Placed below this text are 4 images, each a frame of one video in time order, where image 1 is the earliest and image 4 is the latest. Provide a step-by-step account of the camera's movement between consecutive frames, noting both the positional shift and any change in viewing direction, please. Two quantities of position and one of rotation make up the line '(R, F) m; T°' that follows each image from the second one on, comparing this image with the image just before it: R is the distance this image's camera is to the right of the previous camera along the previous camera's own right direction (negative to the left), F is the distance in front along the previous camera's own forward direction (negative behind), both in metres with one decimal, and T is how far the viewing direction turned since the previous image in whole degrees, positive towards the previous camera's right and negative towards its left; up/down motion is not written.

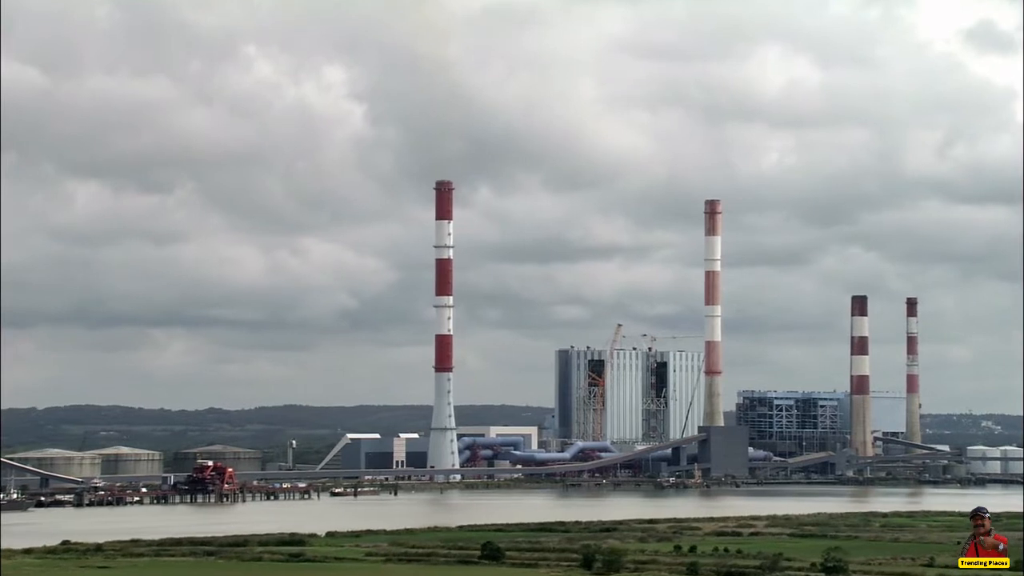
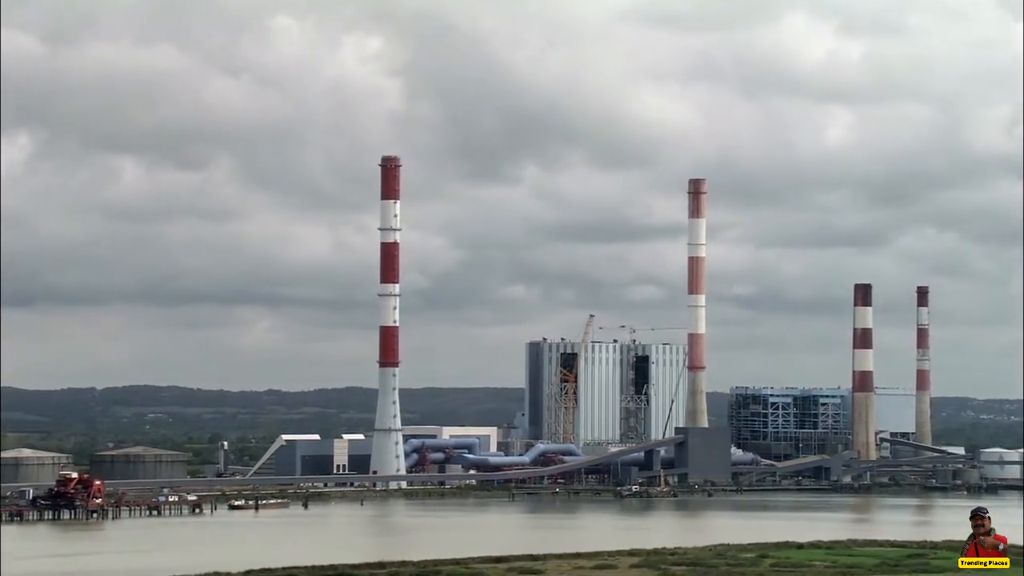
(+1.4, +1.5) m; -3°
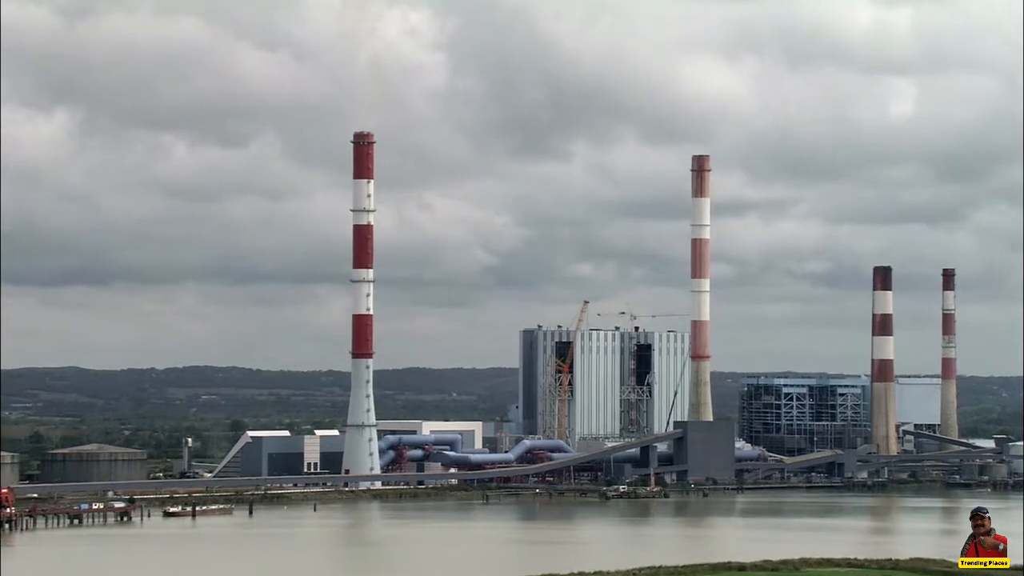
(+0.9, +1.1) m; -3°
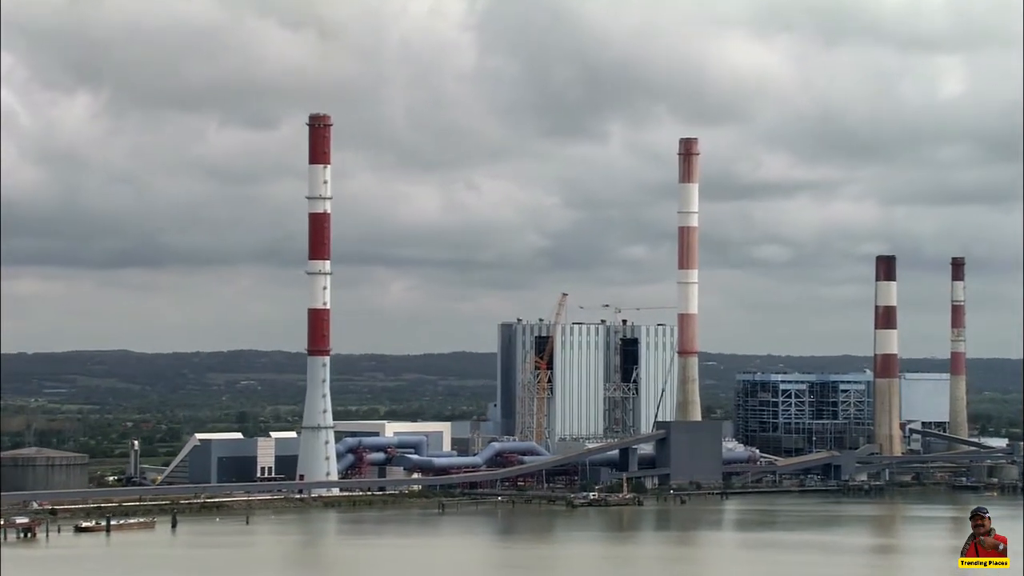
(+0.8, +1.0) m; -2°
